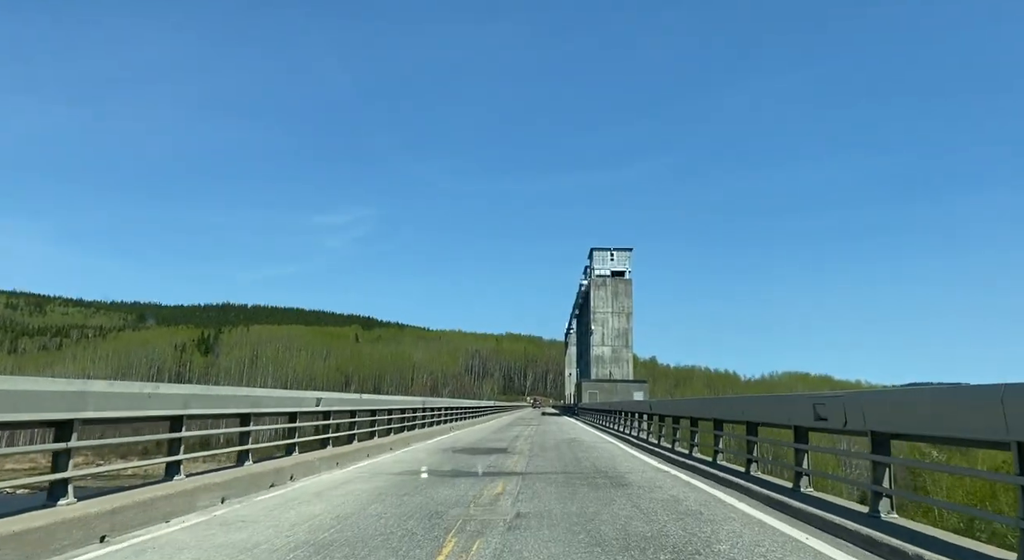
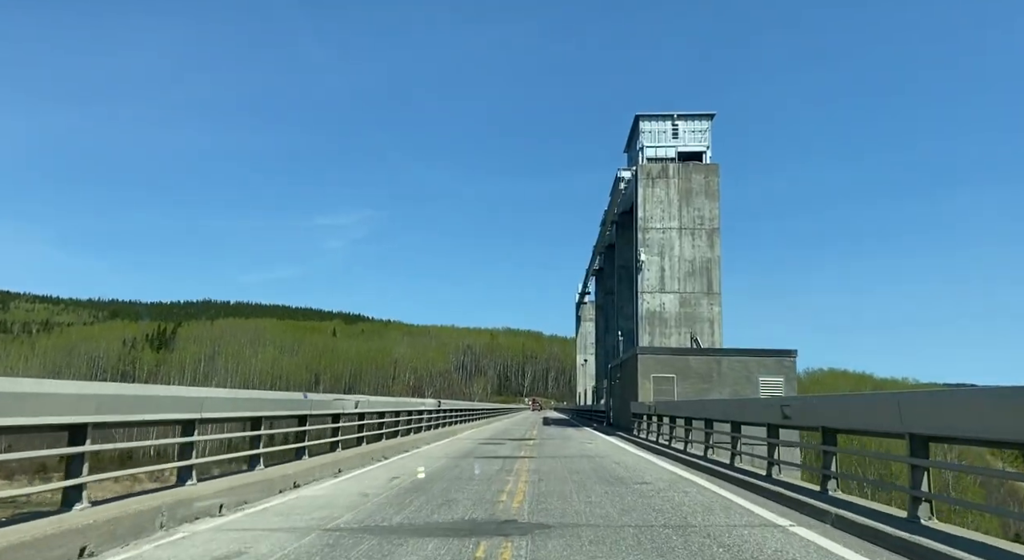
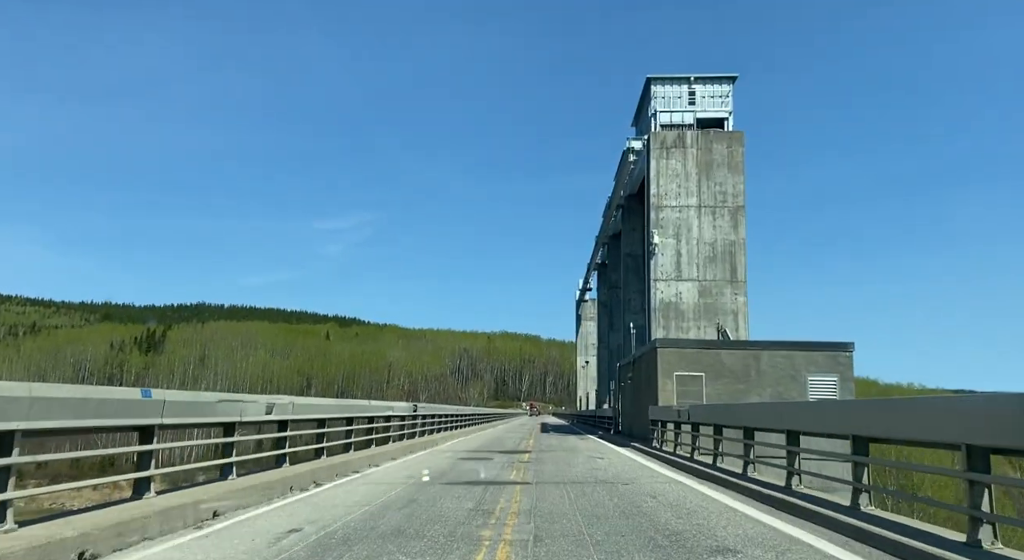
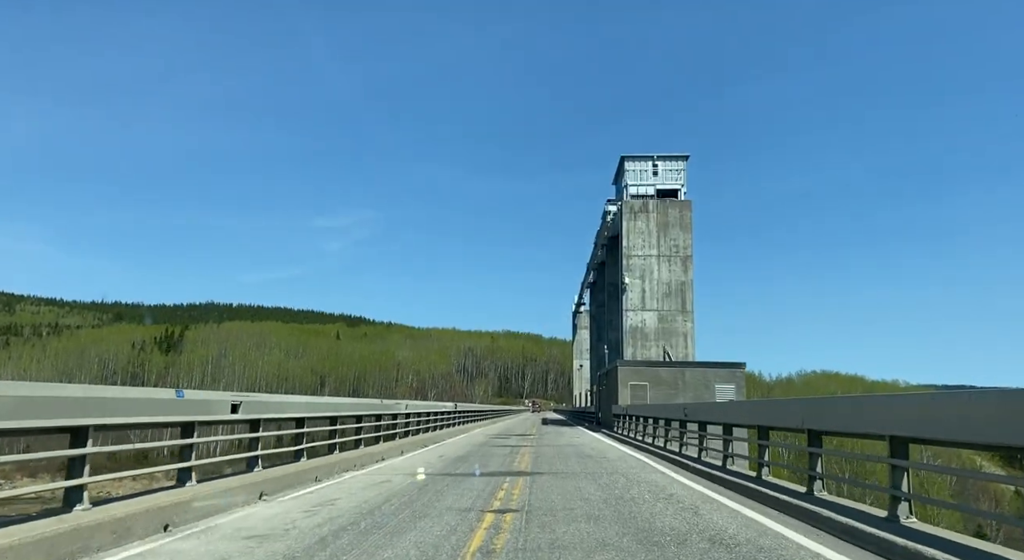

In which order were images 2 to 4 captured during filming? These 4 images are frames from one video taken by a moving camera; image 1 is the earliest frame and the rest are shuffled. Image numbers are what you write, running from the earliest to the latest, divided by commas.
4, 2, 3
